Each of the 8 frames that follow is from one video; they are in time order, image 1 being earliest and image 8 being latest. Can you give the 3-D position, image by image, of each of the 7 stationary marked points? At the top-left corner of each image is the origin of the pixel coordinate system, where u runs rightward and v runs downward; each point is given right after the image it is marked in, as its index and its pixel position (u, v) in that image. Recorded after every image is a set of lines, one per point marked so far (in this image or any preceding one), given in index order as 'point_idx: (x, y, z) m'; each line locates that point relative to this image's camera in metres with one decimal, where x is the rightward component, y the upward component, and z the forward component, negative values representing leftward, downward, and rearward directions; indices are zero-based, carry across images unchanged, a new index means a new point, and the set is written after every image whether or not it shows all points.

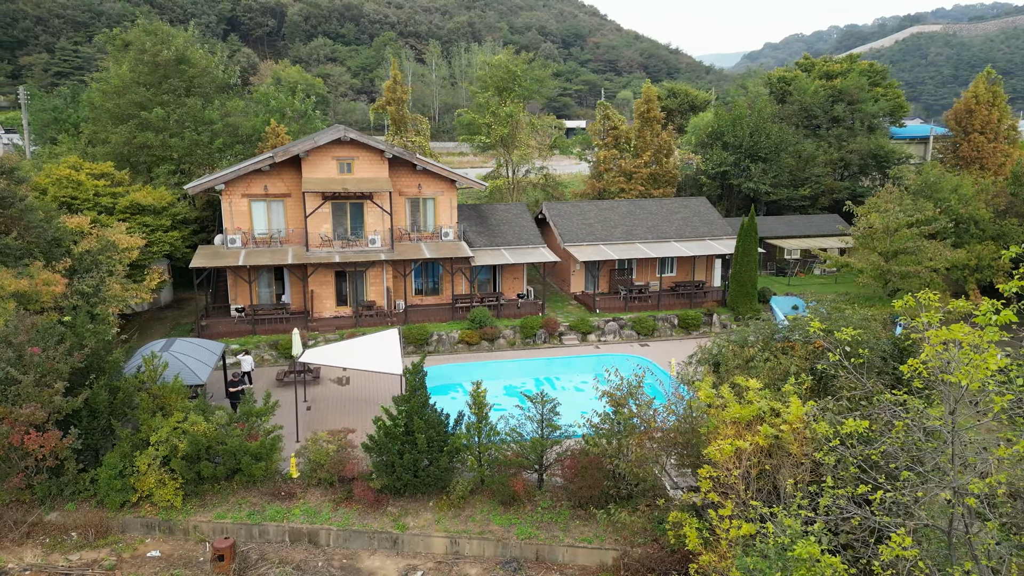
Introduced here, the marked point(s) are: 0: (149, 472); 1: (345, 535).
0: (-7.3, -3.7, +12.9) m
1: (-3.2, -4.8, +12.4) m
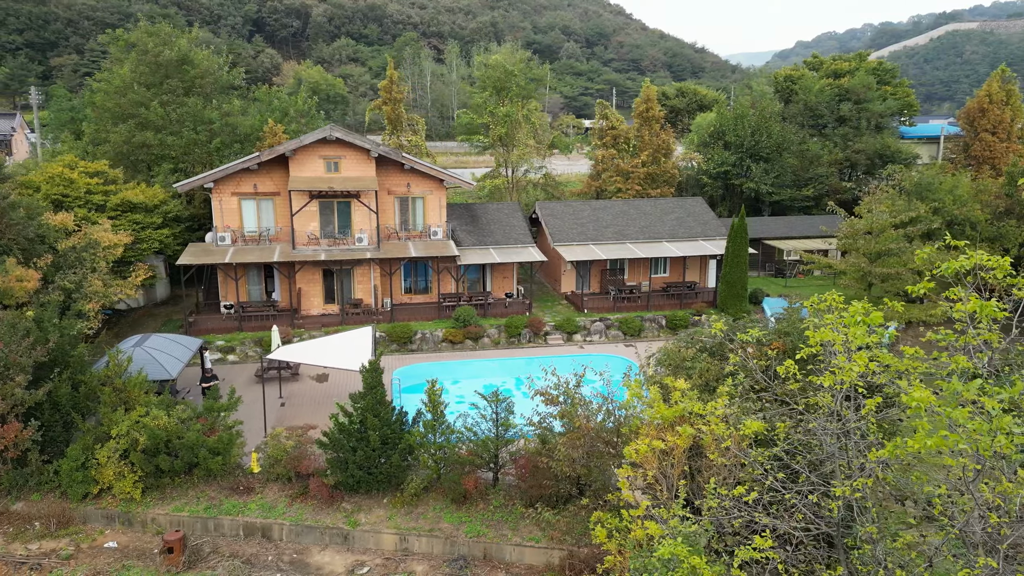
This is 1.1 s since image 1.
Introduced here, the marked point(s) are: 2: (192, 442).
0: (-8.2, -3.6, +13.1) m
1: (-4.2, -4.8, +12.5) m
2: (-6.7, -3.2, +13.4) m
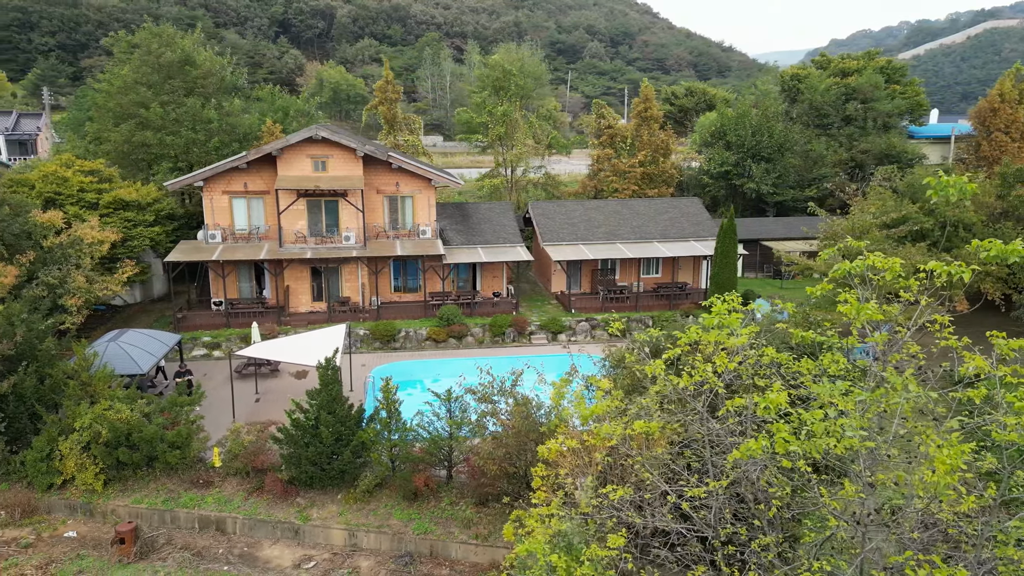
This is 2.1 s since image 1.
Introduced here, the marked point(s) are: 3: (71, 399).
0: (-9.2, -3.5, +13.4) m
1: (-5.2, -4.7, +12.7) m
2: (-7.7, -3.1, +13.6) m
3: (-9.6, -2.4, +13.9) m
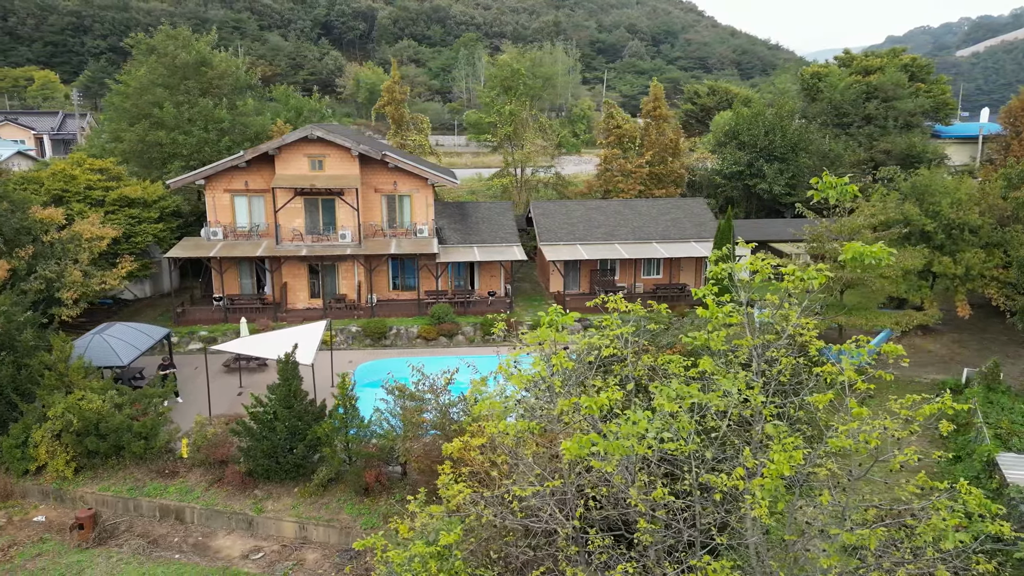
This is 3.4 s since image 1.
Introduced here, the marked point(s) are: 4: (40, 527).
0: (-10.2, -3.4, +13.8) m
1: (-6.2, -4.6, +13.0) m
2: (-8.6, -3.0, +14.0) m
3: (-10.5, -2.3, +14.4) m
4: (-9.6, -4.8, +13.0) m
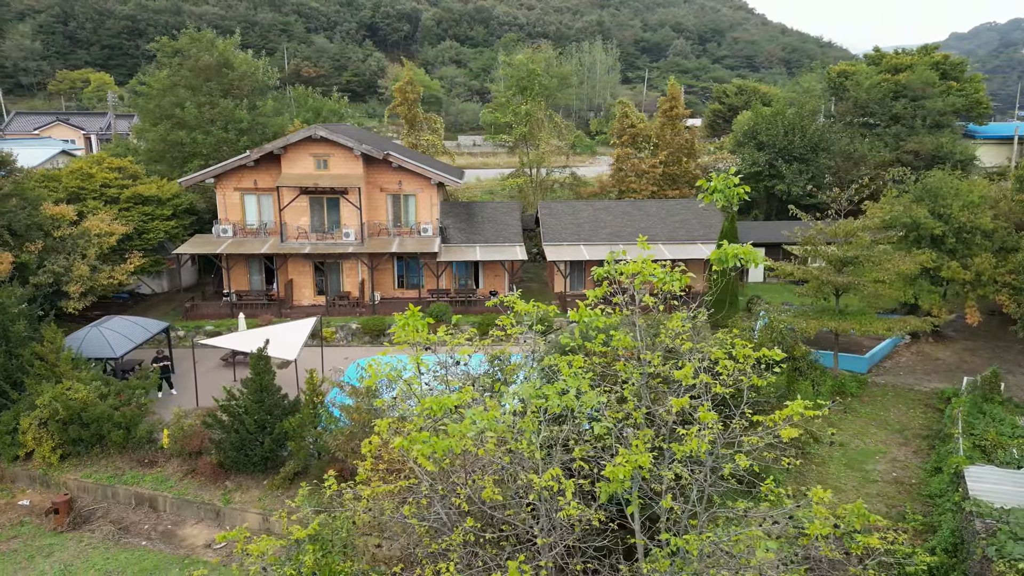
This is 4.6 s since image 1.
0: (-10.9, -3.2, +14.4) m
1: (-7.0, -4.5, +13.4) m
2: (-9.3, -2.9, +14.5) m
3: (-11.2, -2.1, +15.0) m
4: (-10.4, -4.7, +13.5) m
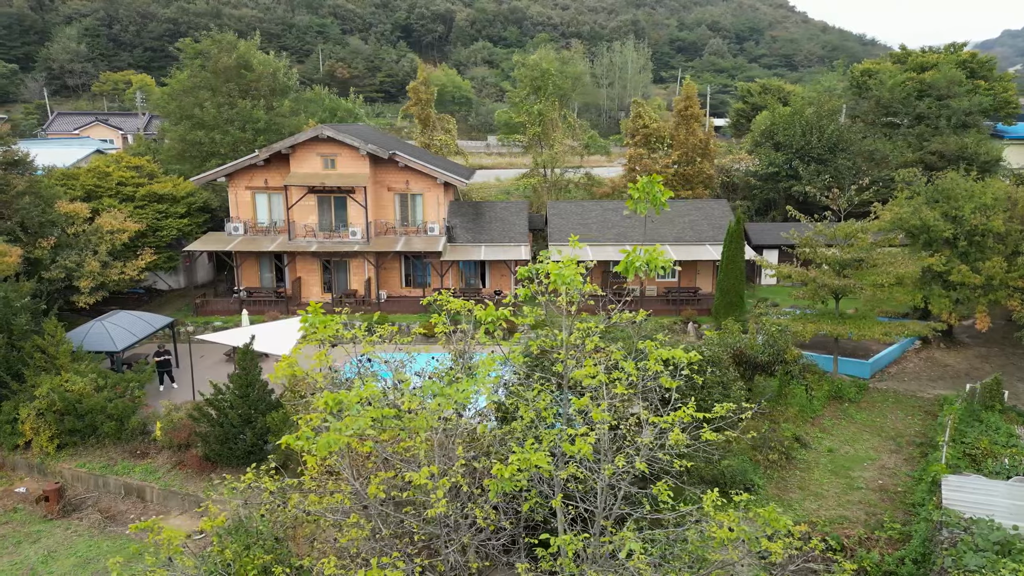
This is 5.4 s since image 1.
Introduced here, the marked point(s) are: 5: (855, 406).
0: (-11.3, -3.1, +14.9) m
1: (-7.5, -4.4, +13.7) m
2: (-9.7, -2.8, +14.9) m
3: (-11.6, -2.0, +15.5) m
4: (-10.8, -4.6, +14.0) m
5: (+9.3, -3.2, +17.3) m
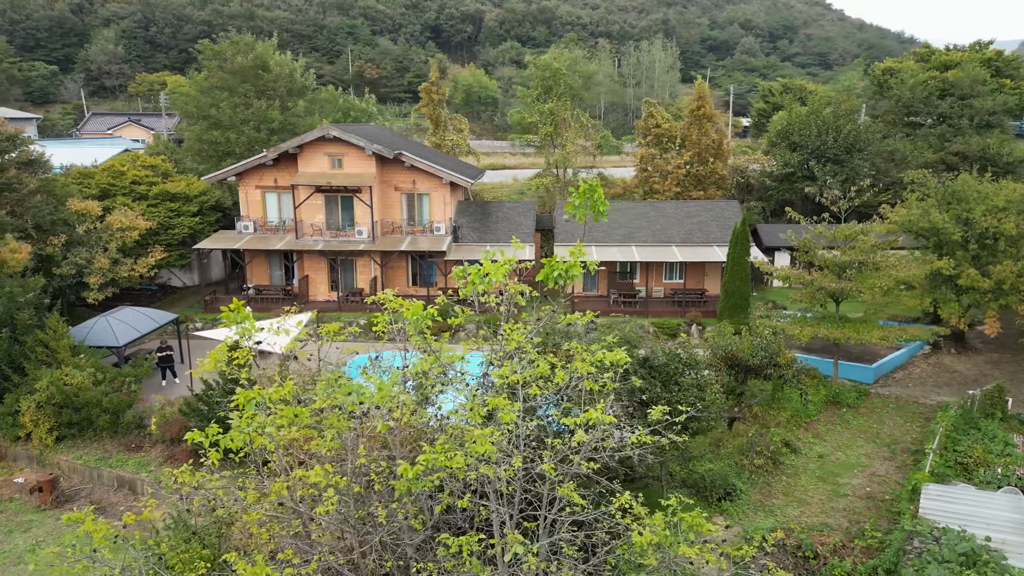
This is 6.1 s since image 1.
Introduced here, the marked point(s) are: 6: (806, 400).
0: (-11.6, -3.0, +15.3) m
1: (-7.8, -4.3, +14.0) m
2: (-10.0, -2.7, +15.3) m
3: (-11.8, -1.9, +15.9) m
4: (-11.2, -4.5, +14.4) m
5: (+9.1, -3.3, +17.0) m
6: (+7.6, -2.9, +16.6) m
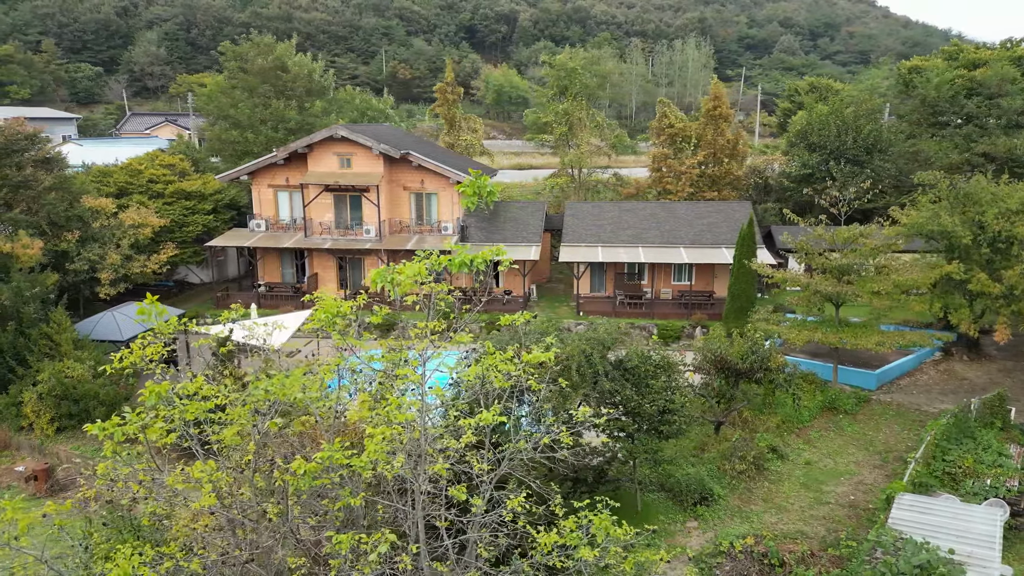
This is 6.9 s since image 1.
0: (-12.0, -2.9, +15.9) m
1: (-8.3, -4.3, +14.3) m
2: (-10.4, -2.6, +15.8) m
3: (-12.1, -1.7, +16.4) m
4: (-11.6, -4.3, +14.9) m
5: (+8.8, -3.4, +16.6) m
6: (+7.3, -3.0, +16.3) m
